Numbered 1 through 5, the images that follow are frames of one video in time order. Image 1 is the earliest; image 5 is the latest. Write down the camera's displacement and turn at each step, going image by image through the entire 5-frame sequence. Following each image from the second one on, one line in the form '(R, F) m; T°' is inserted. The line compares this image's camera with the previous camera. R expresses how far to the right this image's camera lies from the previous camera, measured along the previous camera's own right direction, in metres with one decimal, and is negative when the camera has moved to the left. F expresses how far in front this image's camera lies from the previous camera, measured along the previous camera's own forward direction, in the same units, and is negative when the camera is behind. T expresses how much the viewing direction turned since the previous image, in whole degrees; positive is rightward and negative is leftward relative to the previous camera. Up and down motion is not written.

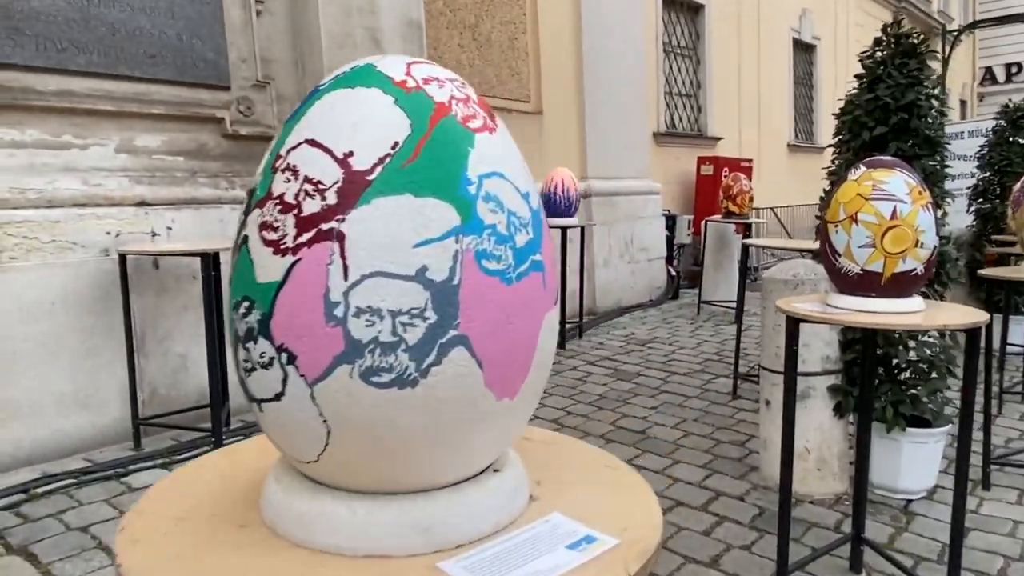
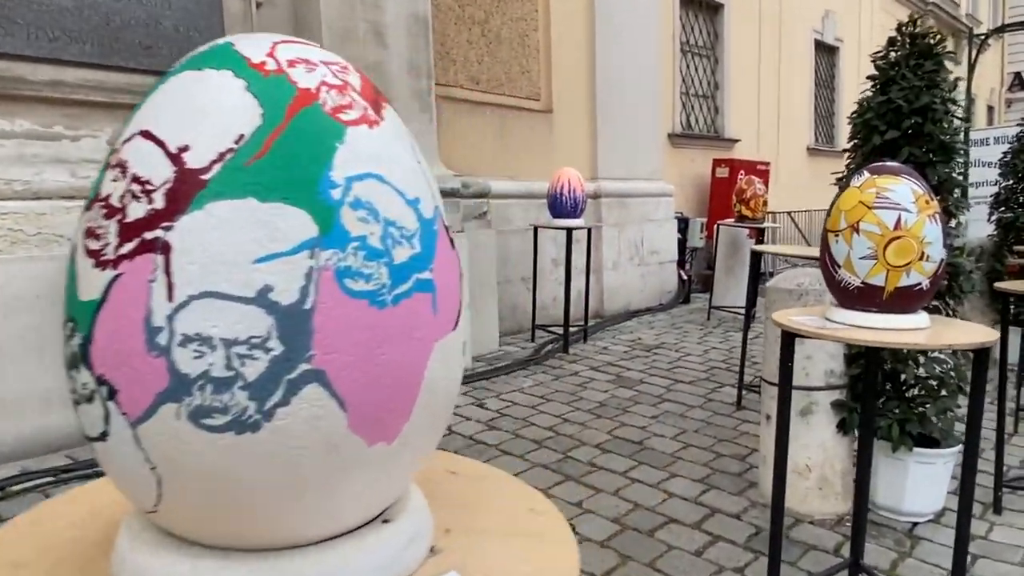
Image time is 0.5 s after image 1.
(+0.1, +0.1) m; -1°
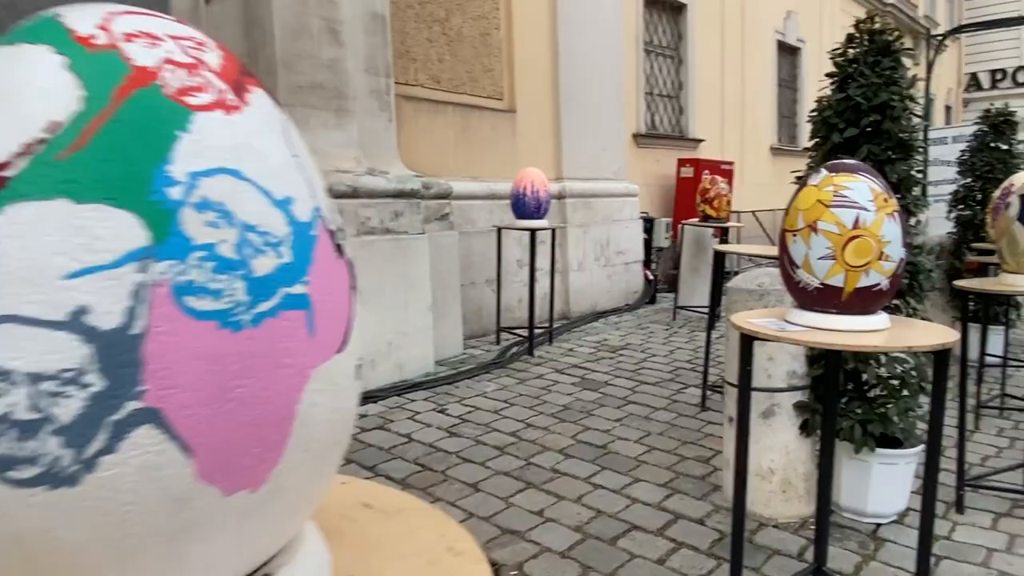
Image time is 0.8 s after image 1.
(+0.1, +0.1) m; +2°
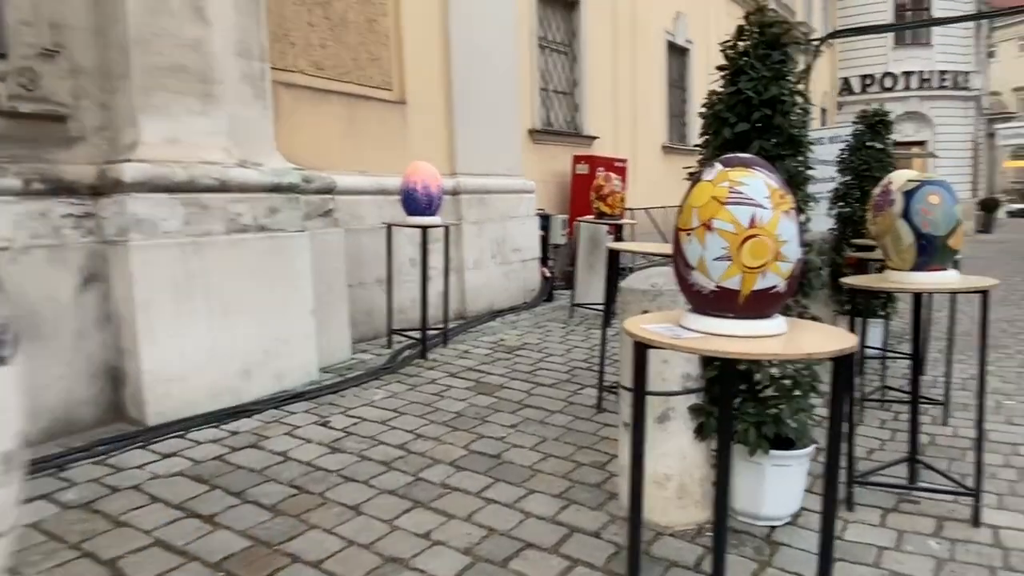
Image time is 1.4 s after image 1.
(+0.1, +0.2) m; +8°
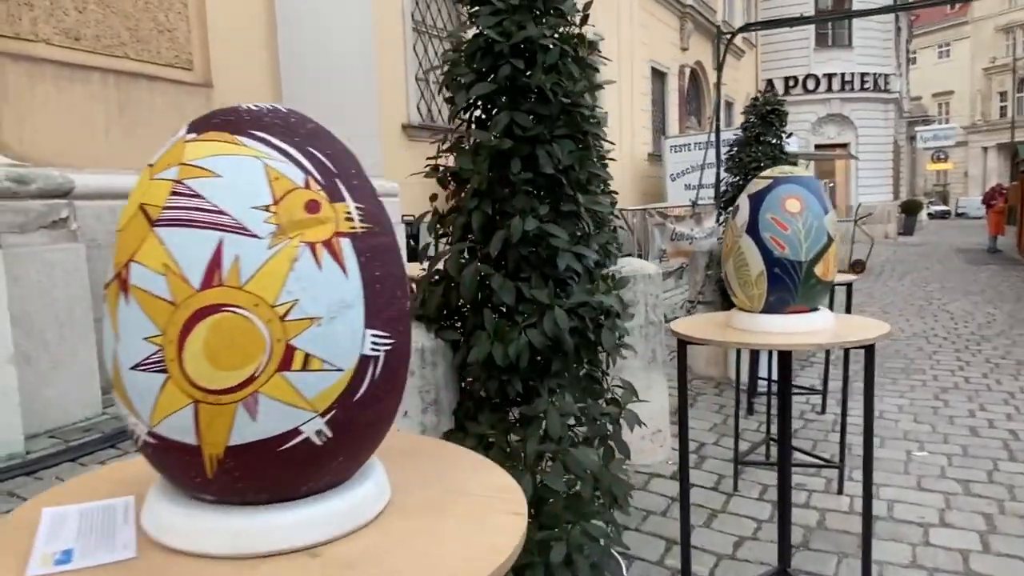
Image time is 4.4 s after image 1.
(+0.8, +1.1) m; +4°
